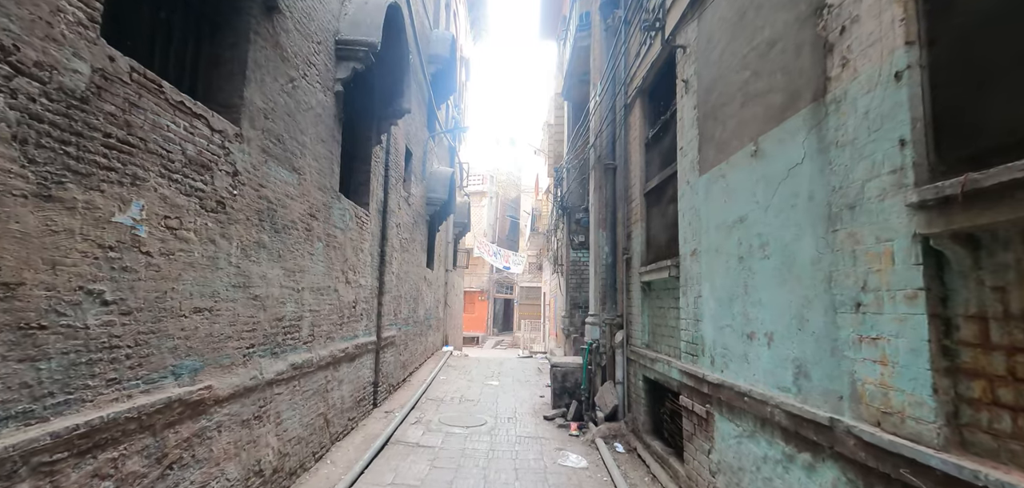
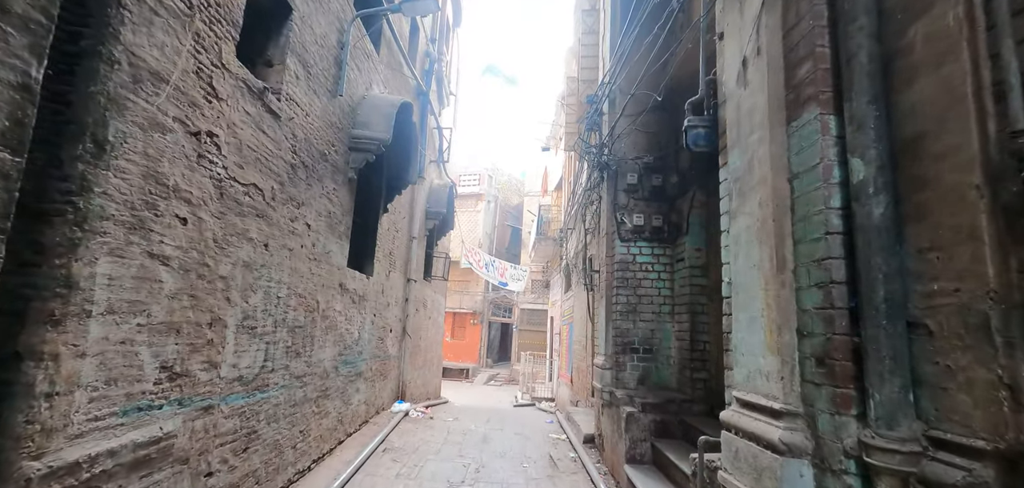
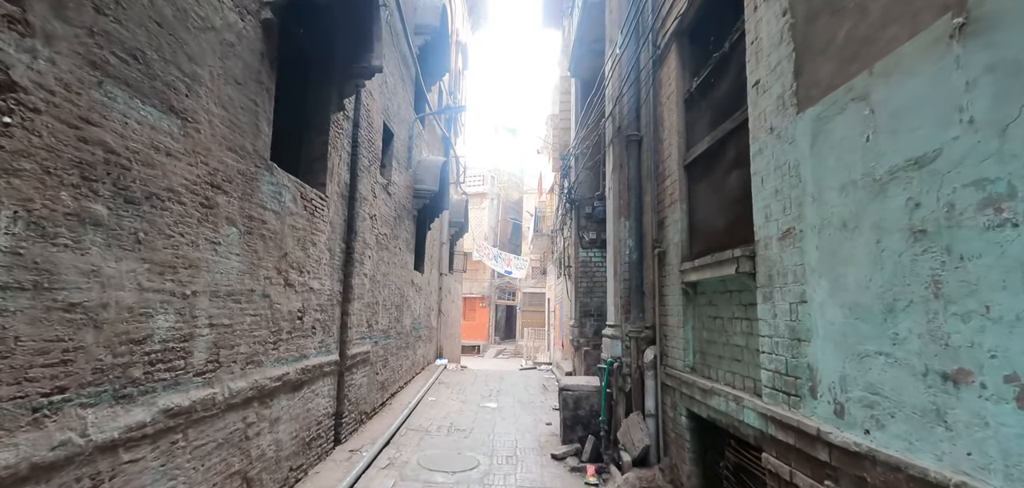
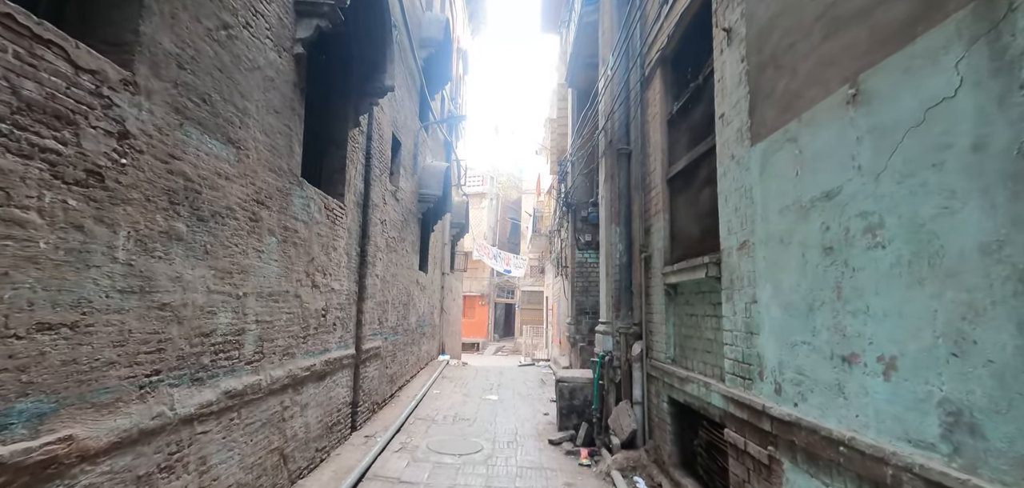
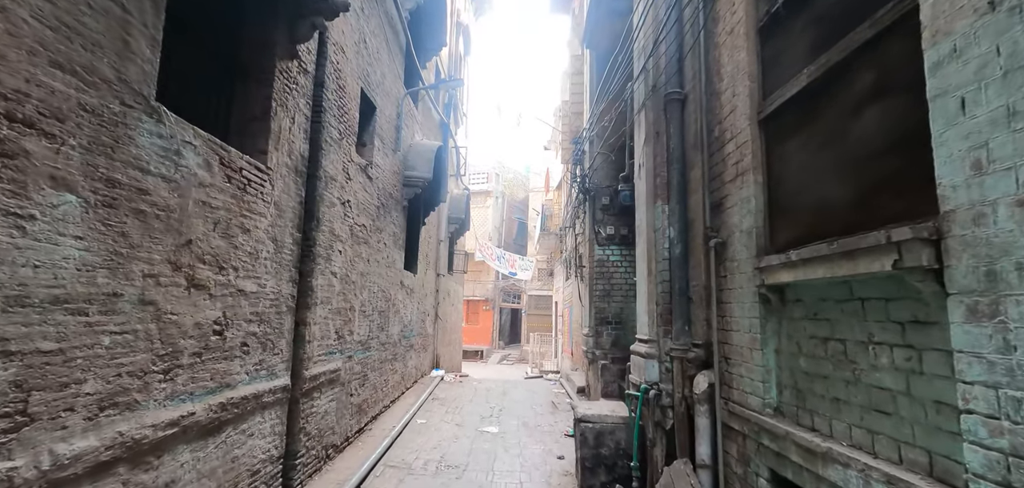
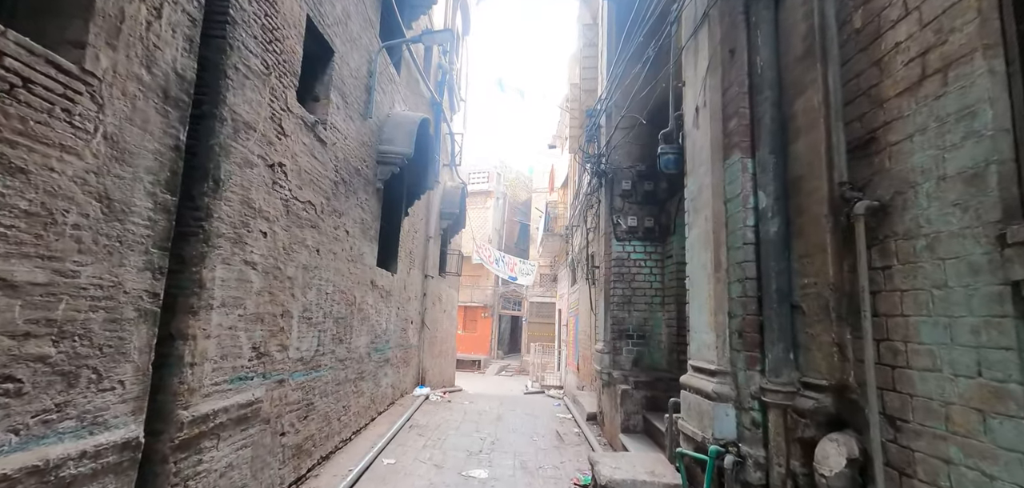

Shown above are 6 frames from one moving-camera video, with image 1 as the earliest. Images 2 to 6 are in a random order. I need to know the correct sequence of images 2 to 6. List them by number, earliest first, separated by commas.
4, 3, 5, 6, 2
